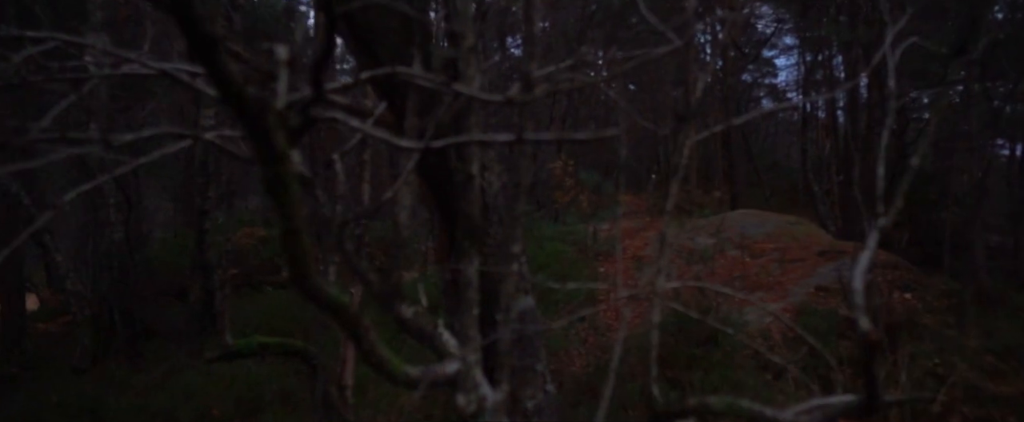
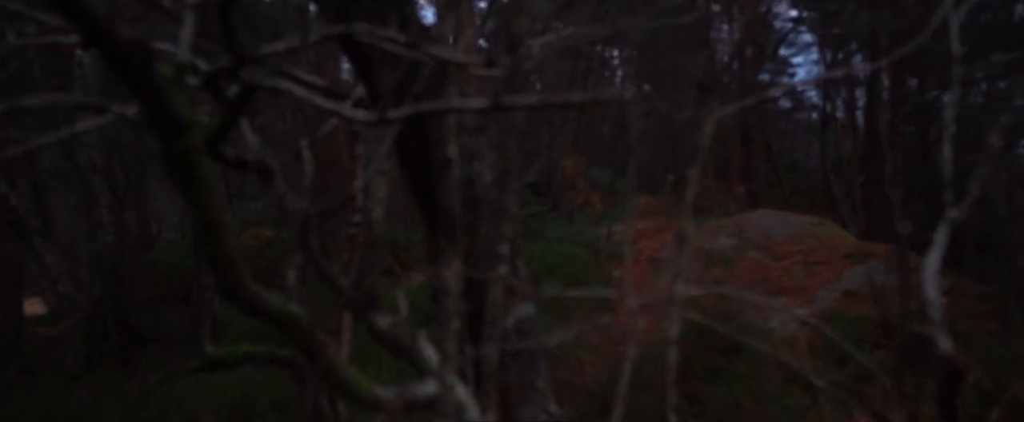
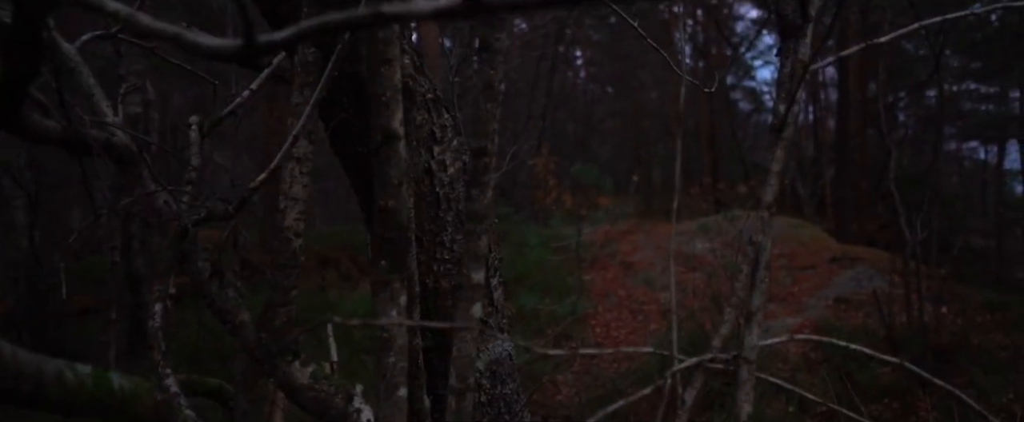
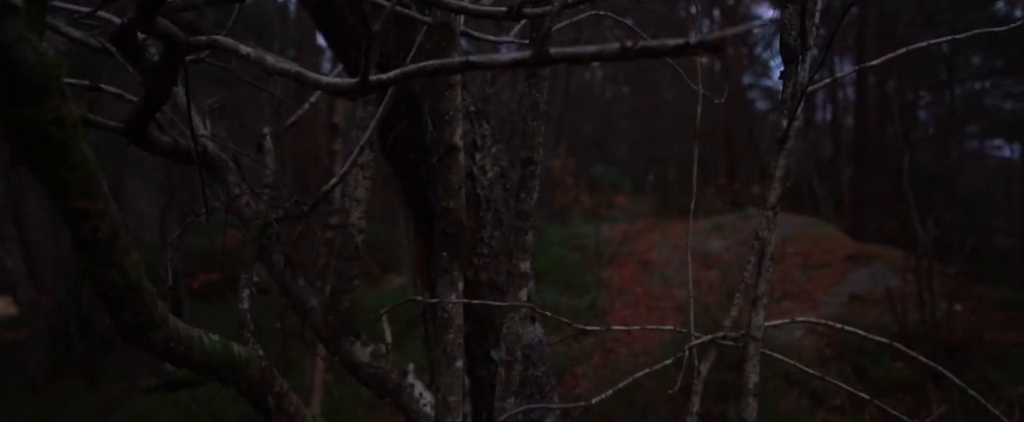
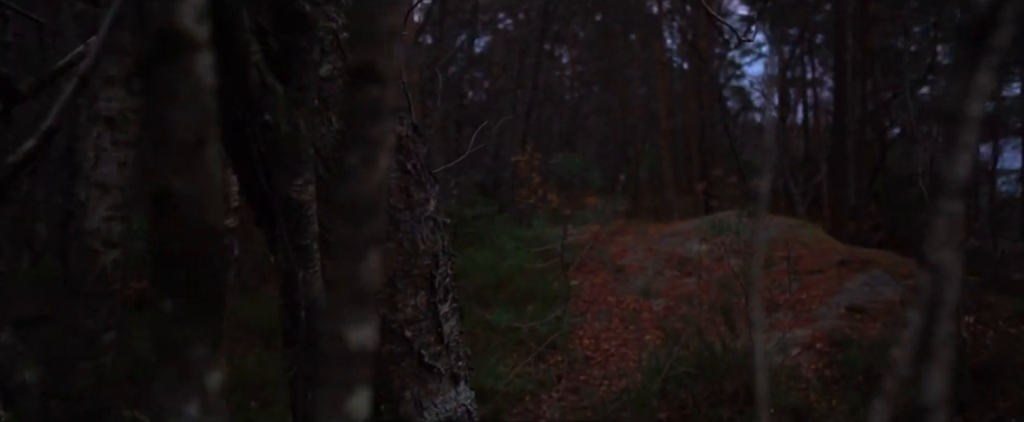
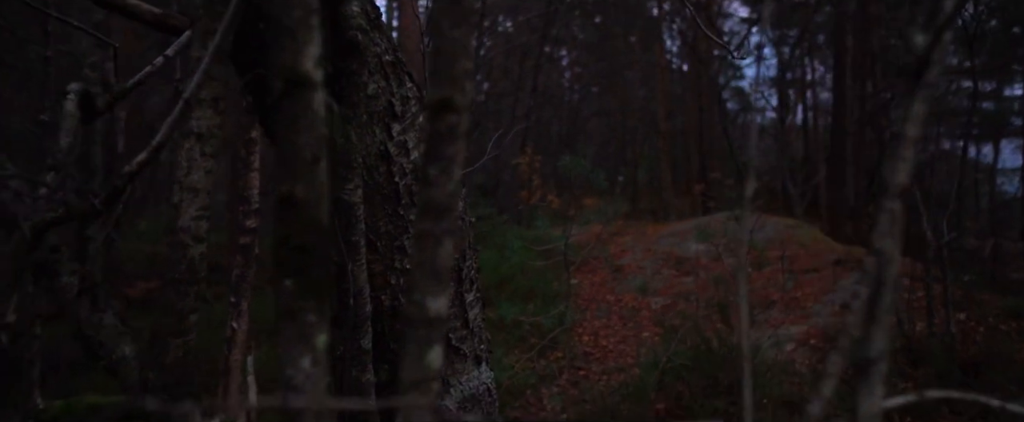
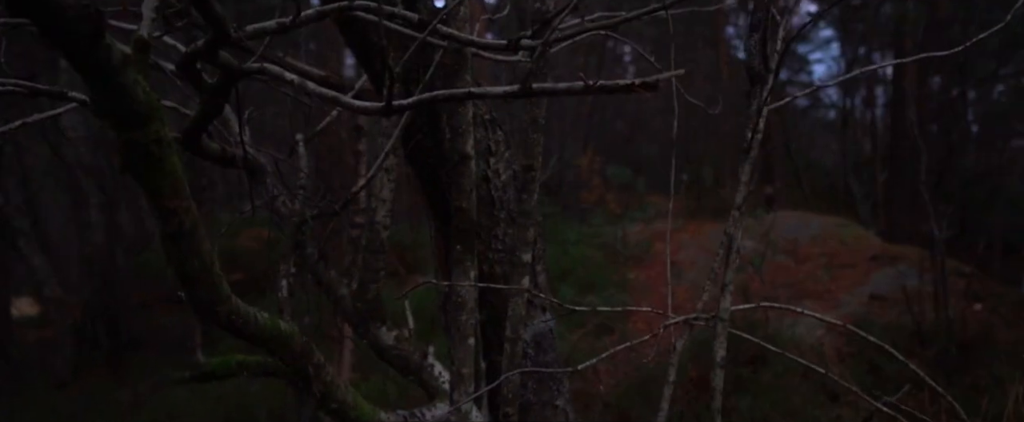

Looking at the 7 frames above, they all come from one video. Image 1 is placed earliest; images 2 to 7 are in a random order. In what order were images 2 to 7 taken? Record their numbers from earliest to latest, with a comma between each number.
2, 7, 4, 3, 6, 5
